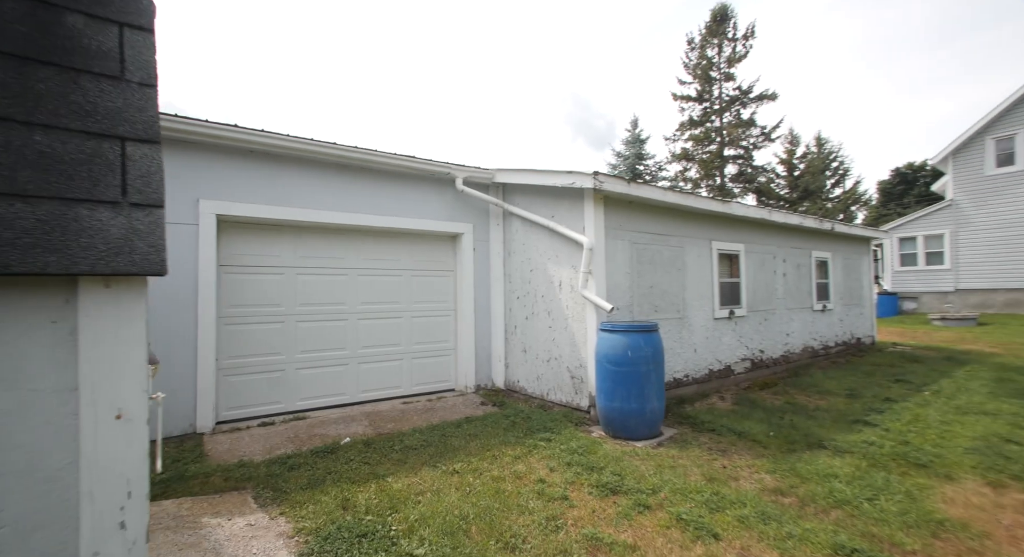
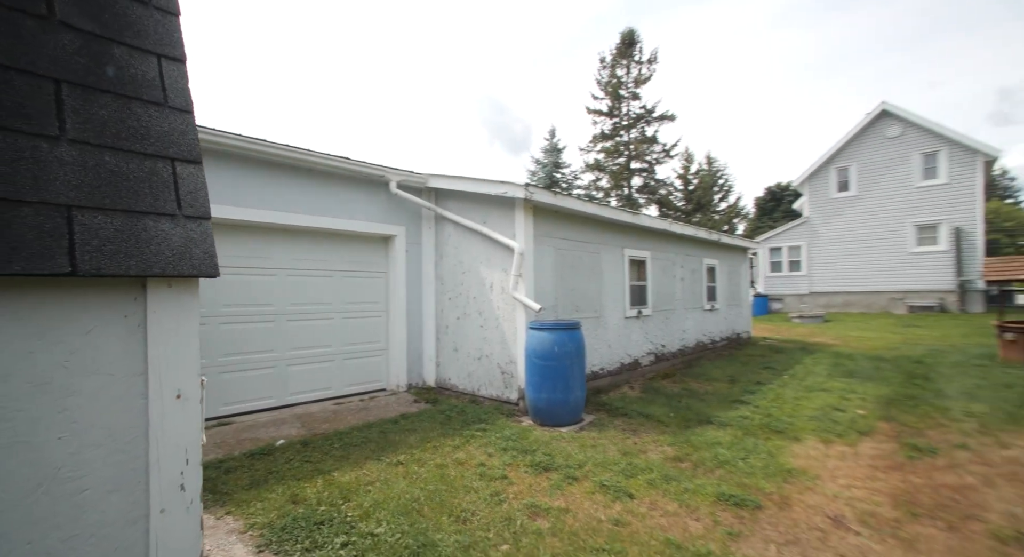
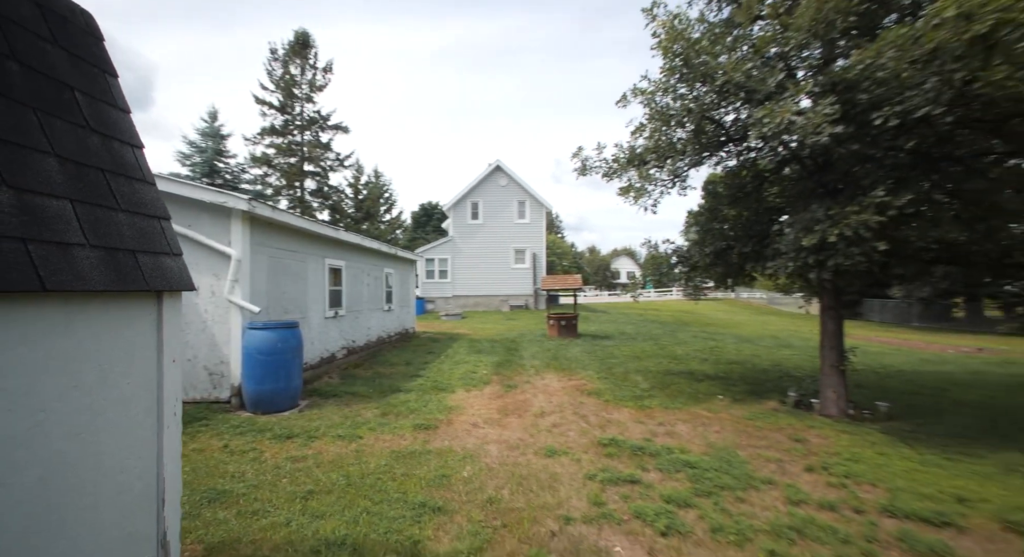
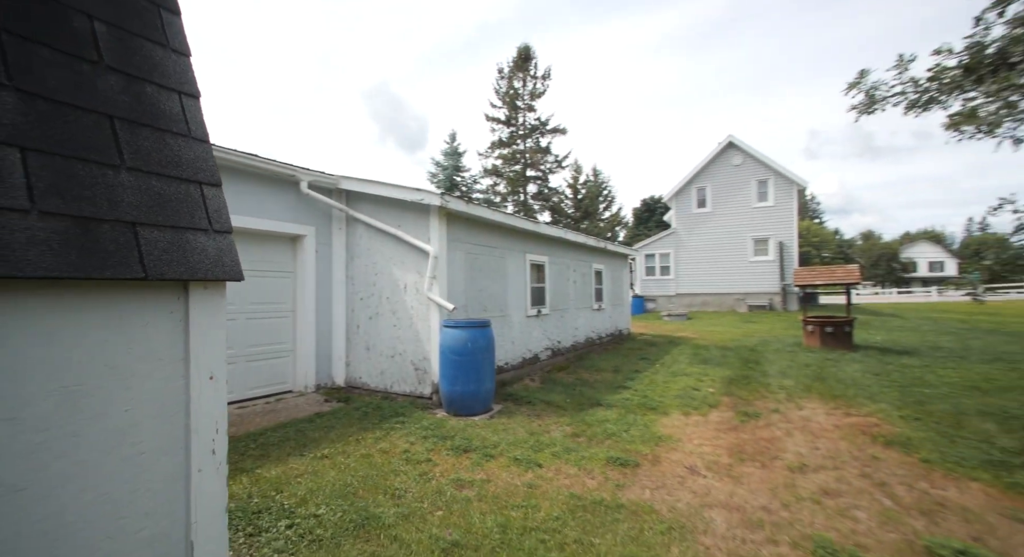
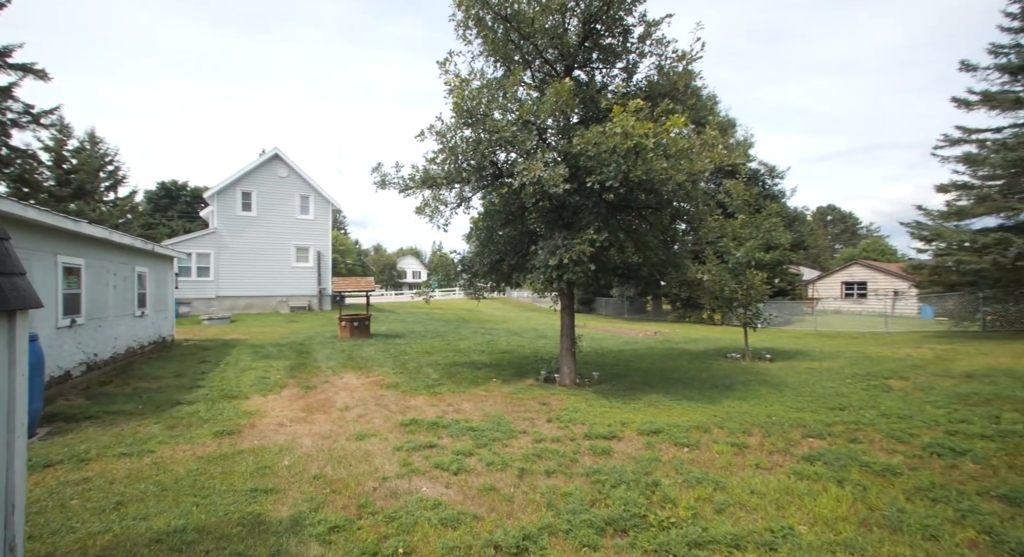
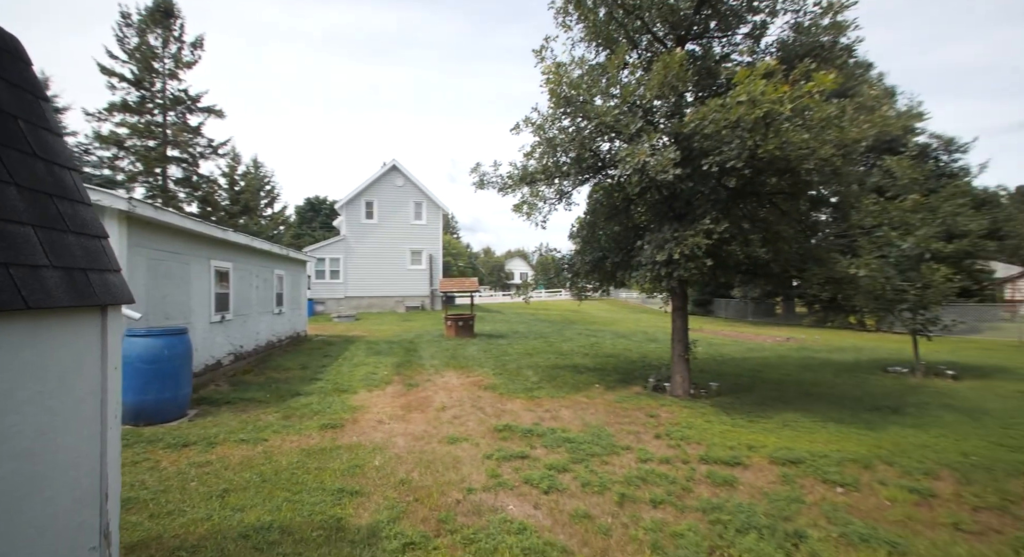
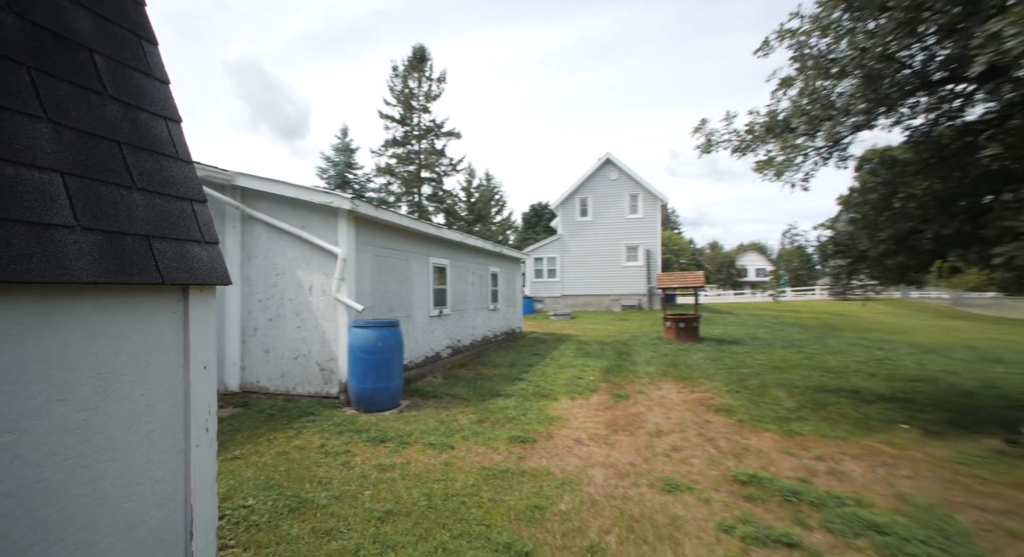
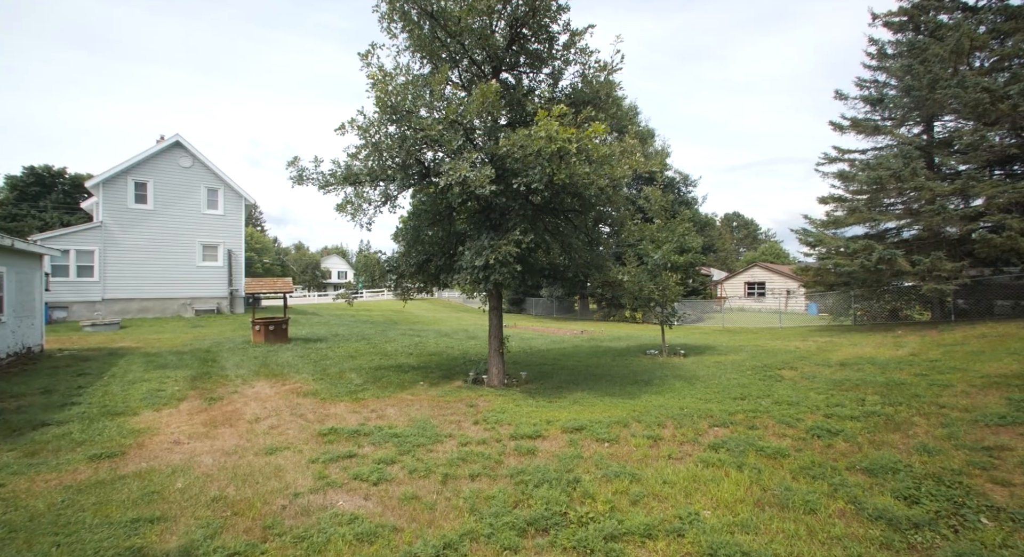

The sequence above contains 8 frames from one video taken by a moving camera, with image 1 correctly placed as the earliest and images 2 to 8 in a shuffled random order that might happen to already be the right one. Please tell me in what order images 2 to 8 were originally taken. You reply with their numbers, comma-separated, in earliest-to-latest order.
2, 4, 7, 3, 6, 5, 8
